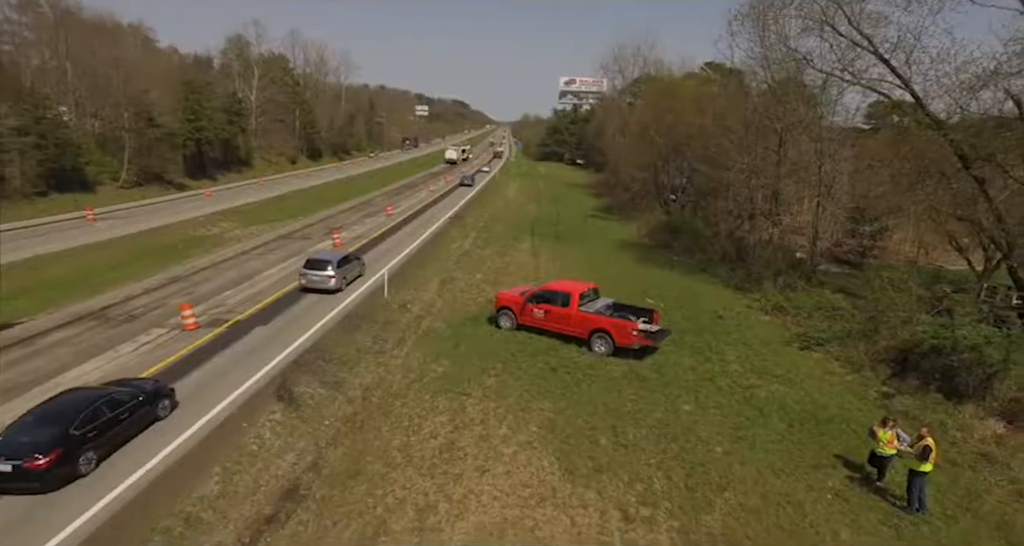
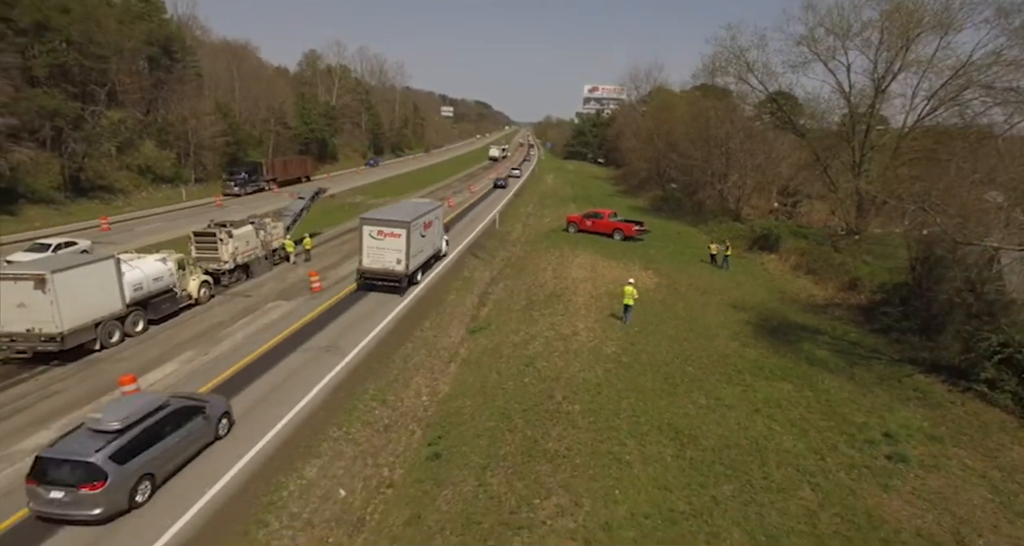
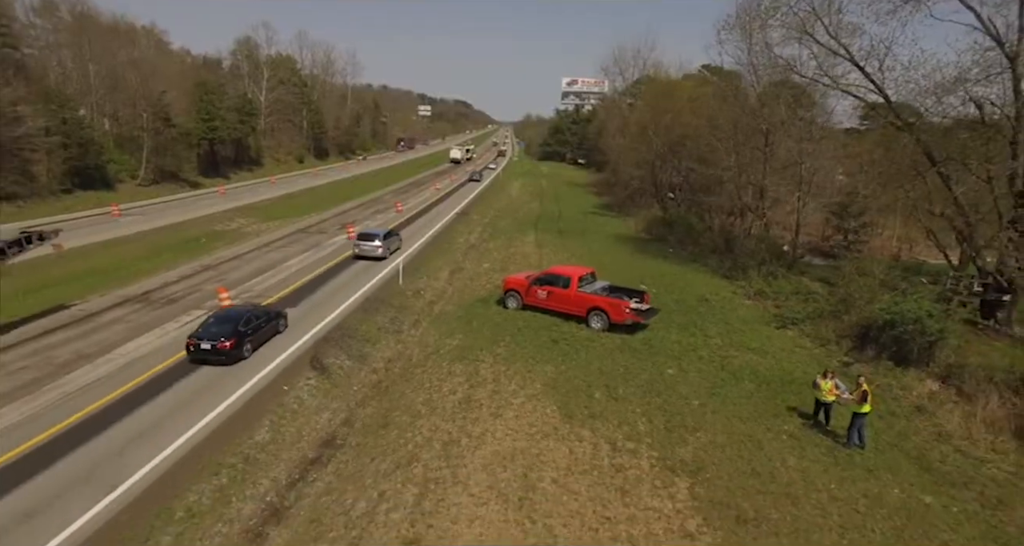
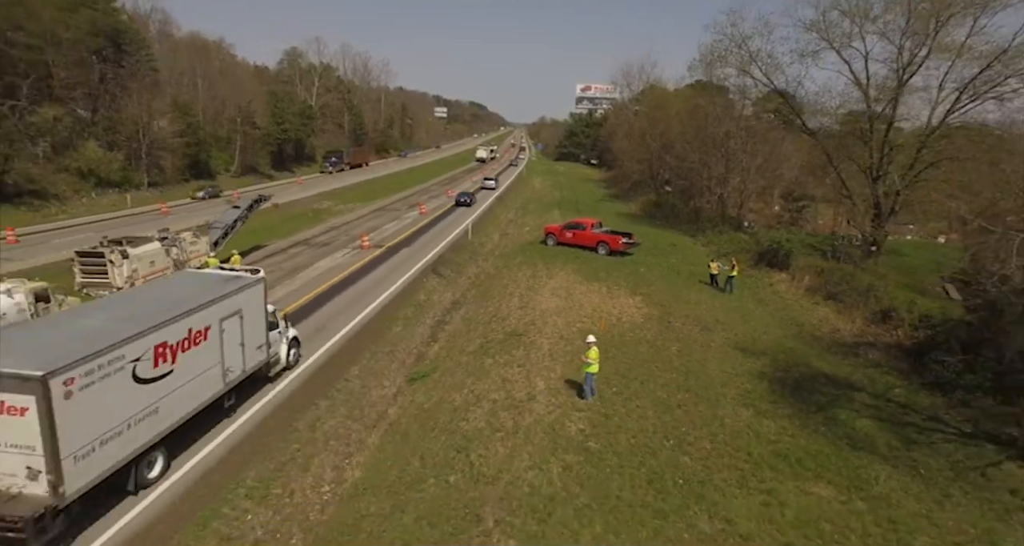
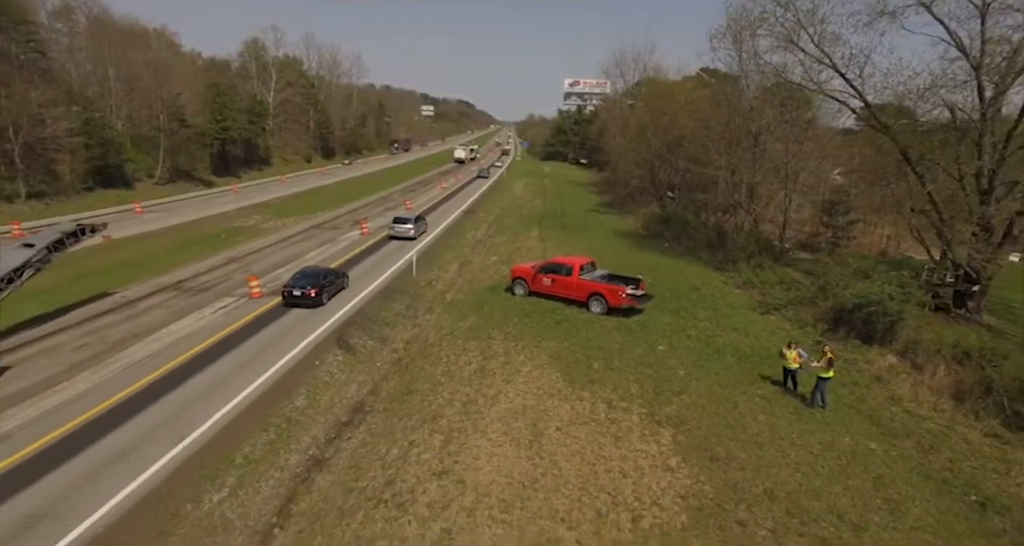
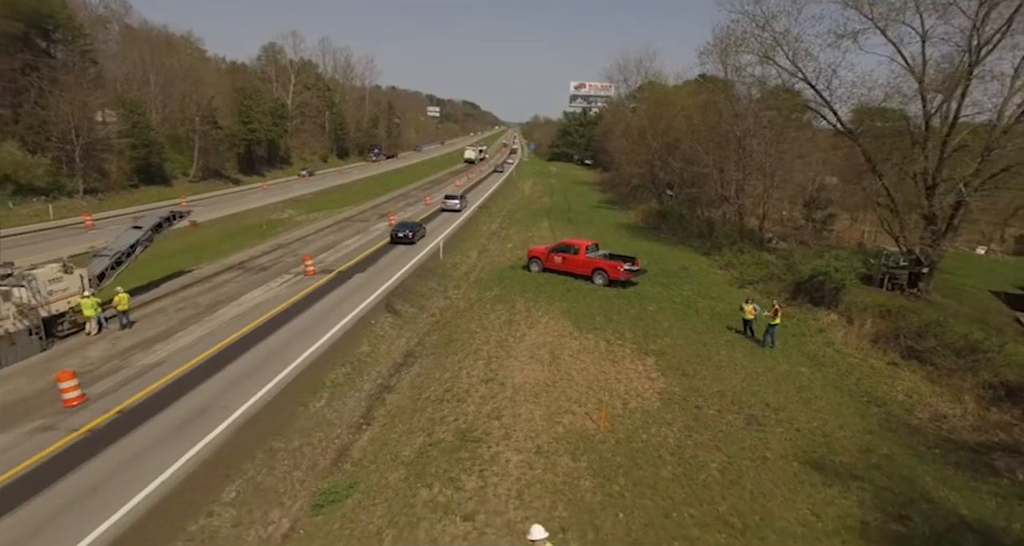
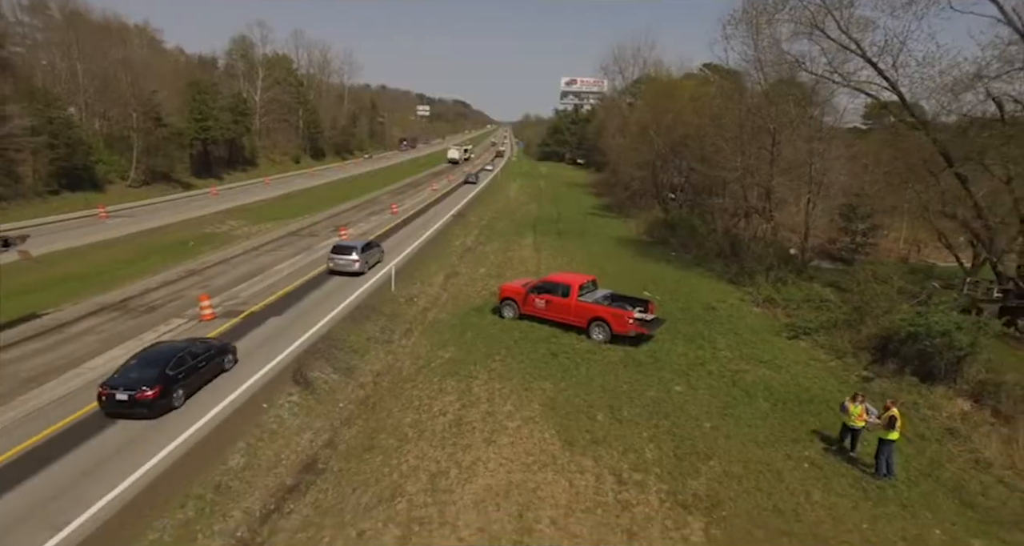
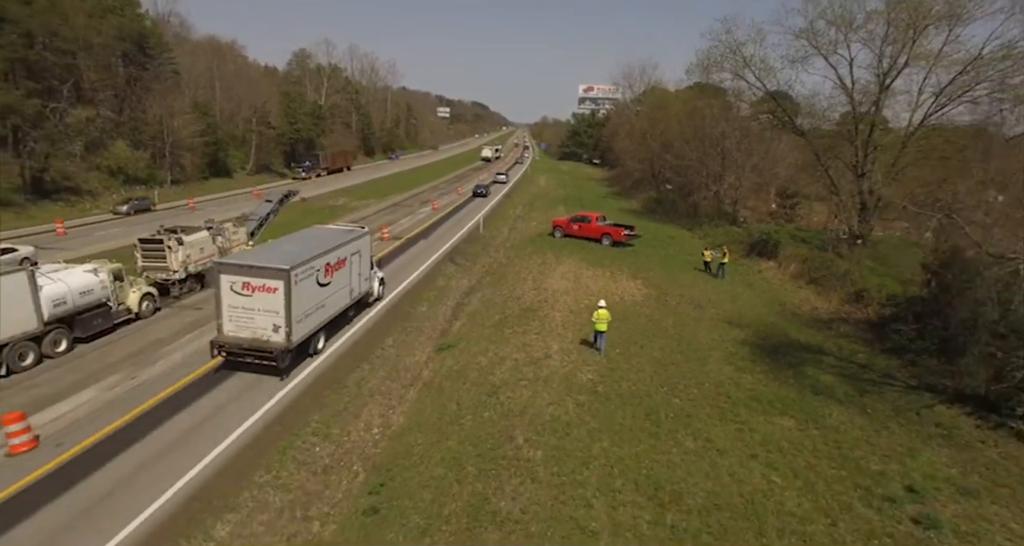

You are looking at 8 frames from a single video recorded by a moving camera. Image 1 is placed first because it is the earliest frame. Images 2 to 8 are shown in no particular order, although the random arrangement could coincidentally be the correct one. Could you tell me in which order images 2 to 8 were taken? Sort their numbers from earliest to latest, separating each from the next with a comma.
7, 3, 5, 6, 4, 8, 2
